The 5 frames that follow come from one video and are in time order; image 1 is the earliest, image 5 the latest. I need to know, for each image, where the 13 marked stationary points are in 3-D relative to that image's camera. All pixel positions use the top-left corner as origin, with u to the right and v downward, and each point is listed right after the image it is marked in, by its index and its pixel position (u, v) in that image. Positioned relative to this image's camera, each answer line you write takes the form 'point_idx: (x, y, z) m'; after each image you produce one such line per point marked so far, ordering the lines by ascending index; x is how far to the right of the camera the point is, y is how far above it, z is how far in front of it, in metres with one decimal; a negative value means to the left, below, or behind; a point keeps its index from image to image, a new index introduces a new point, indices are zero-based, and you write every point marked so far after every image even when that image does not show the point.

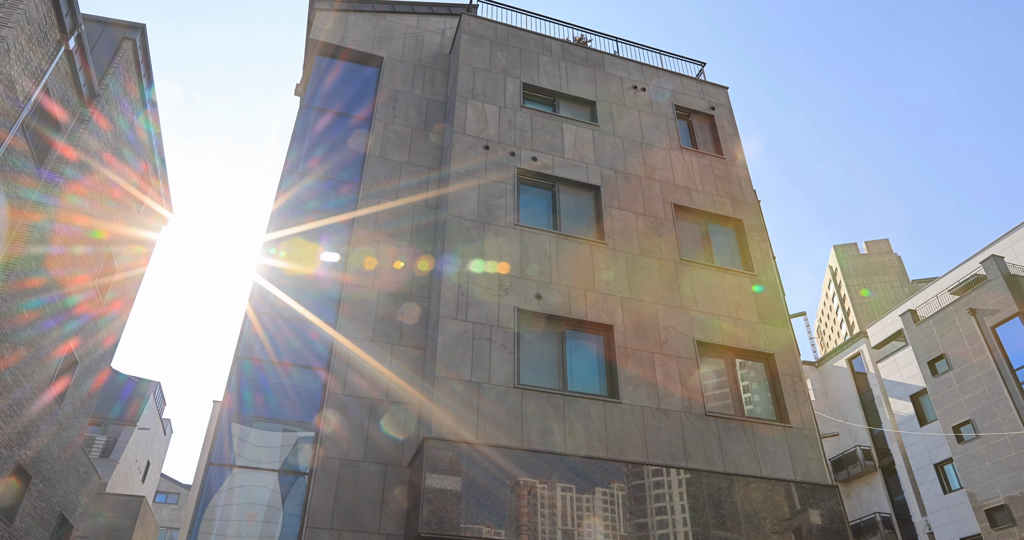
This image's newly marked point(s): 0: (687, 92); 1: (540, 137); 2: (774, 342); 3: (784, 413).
0: (+5.2, +5.3, +19.3) m
1: (+0.7, +3.3, +16.2) m
2: (+6.1, -1.6, +15.0) m
3: (+5.9, -3.1, +14.1) m
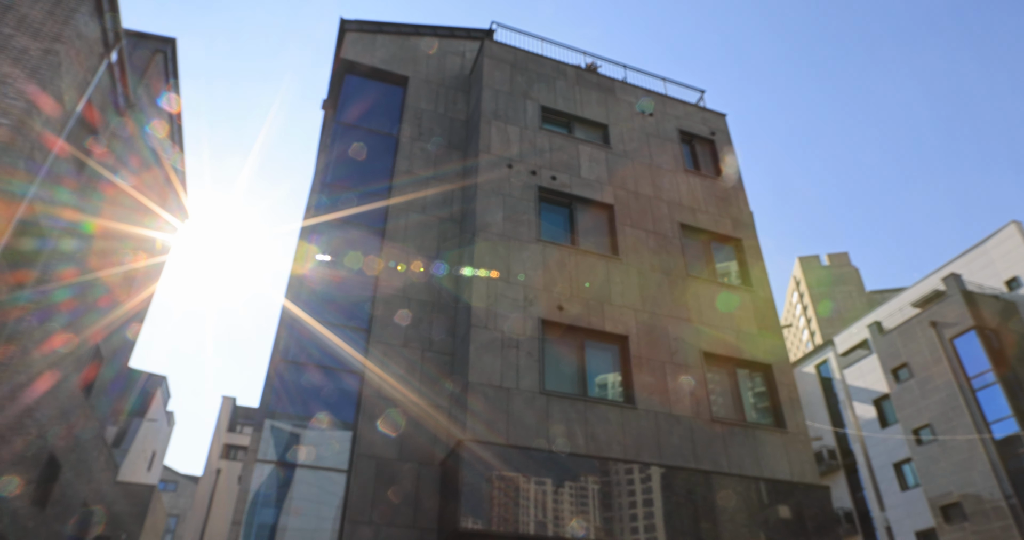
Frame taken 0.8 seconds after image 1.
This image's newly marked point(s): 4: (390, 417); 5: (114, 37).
0: (+5.6, +4.8, +20.7) m
1: (+1.2, +3.0, +17.3) m
2: (+6.5, -2.1, +16.2) m
3: (+6.3, -3.5, +15.3) m
4: (-2.6, -3.1, +13.2) m
5: (-11.4, +6.7, +18.6) m
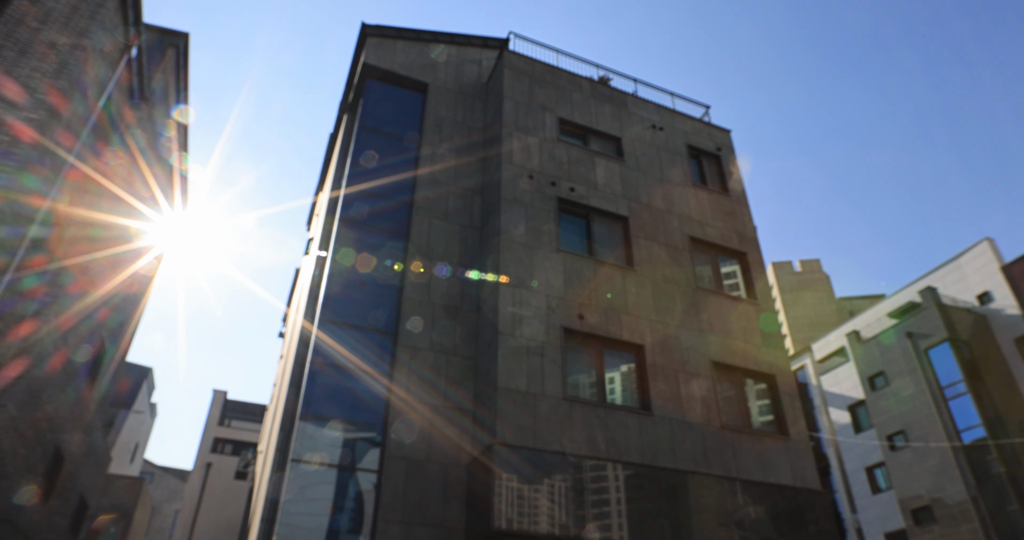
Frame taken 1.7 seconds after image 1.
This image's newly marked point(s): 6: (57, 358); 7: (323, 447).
0: (+6.1, +4.5, +21.4) m
1: (+1.7, +2.8, +17.9) m
2: (+6.9, -2.5, +17.0) m
3: (+6.7, -3.9, +16.1) m
4: (-2.1, -3.2, +13.7) m
5: (-10.8, +6.9, +18.7) m
6: (-12.9, -2.5, +18.6) m
7: (-3.9, -3.5, +13.0) m
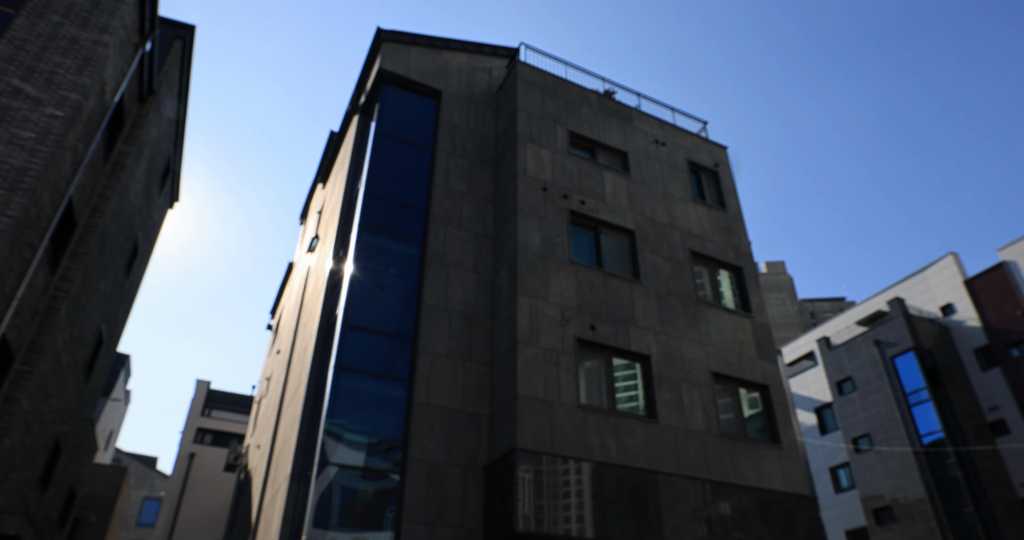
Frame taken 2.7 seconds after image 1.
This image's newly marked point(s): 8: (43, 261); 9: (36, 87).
0: (+6.3, +4.1, +22.2) m
1: (+2.1, +2.5, +18.5) m
2: (+7.1, -2.9, +18.0) m
3: (+6.9, -4.3, +17.1) m
4: (-1.7, -3.4, +14.2) m
5: (-10.4, +7.0, +18.6) m
6: (-12.7, -2.3, +18.5) m
7: (-3.5, -3.7, +13.4) m
8: (-11.1, +0.2, +15.4) m
9: (-10.6, +4.1, +14.5) m
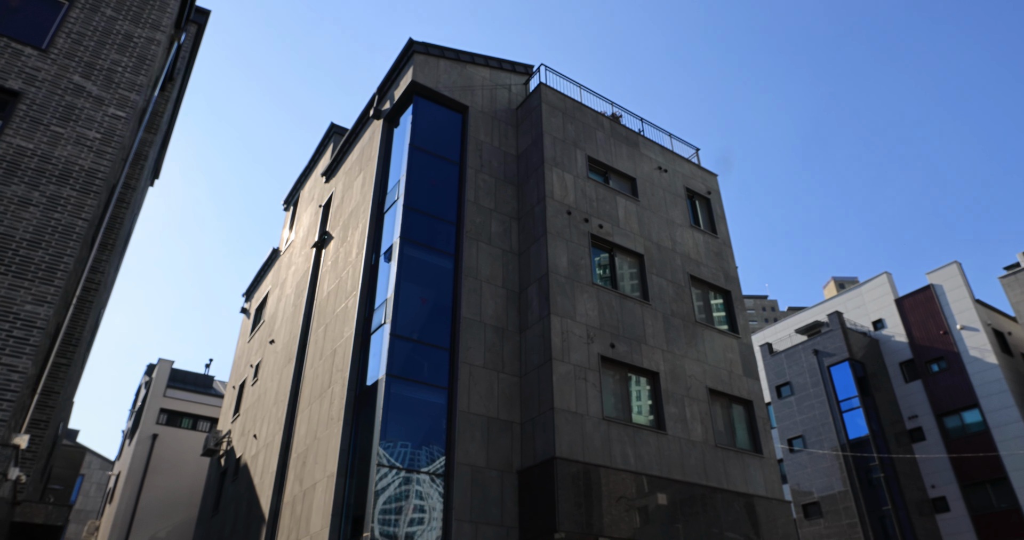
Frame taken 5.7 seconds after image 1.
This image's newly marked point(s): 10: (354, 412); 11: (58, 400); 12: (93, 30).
0: (+6.6, +3.5, +24.0) m
1: (+2.7, +1.9, +20.0) m
2: (+7.4, -3.8, +20.1) m
3: (+7.3, -5.2, +19.3) m
4: (-0.9, -3.9, +15.5) m
5: (-9.3, +7.2, +18.6) m
6: (-12.2, -2.0, +18.6) m
7: (-2.6, -4.1, +14.5) m
8: (-10.2, +0.4, +15.5) m
9: (-9.3, +4.1, +14.6) m
10: (-3.9, -3.4, +15.9) m
11: (-10.9, -3.1, +15.6) m
12: (-9.7, +5.6, +15.2) m
